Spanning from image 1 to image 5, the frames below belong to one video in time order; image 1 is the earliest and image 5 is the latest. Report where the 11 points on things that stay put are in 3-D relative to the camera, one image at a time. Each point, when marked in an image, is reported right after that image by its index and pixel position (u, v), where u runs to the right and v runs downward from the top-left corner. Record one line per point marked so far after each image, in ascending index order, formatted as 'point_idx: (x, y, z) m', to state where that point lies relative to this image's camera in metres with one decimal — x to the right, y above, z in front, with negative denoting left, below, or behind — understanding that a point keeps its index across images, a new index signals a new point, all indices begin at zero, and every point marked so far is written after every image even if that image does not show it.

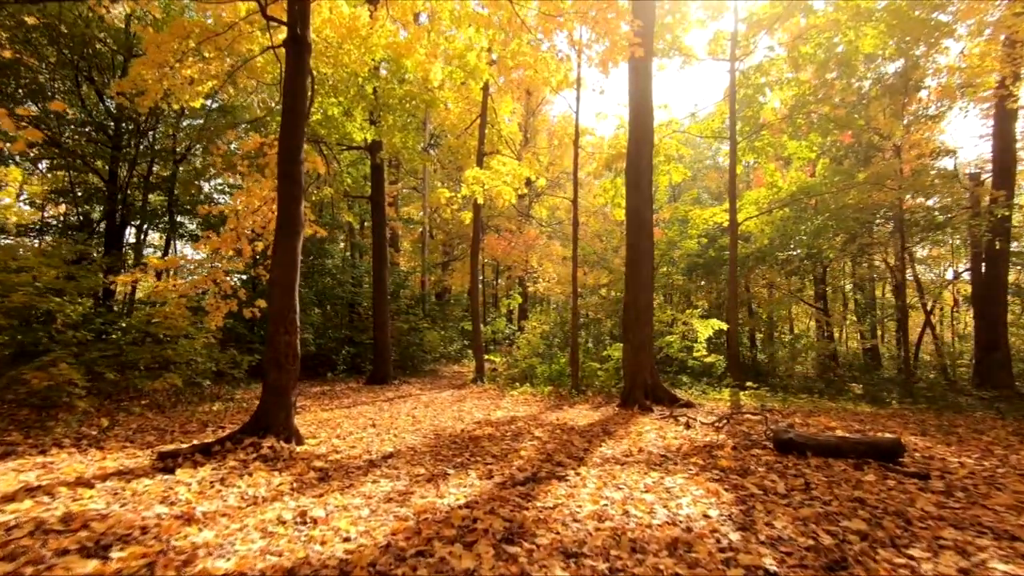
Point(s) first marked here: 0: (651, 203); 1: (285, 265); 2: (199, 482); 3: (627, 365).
0: (+2.5, +1.5, +8.8) m
1: (-2.4, +0.2, +5.1) m
2: (-2.3, -1.5, +3.6) m
3: (+2.0, -1.4, +8.6) m
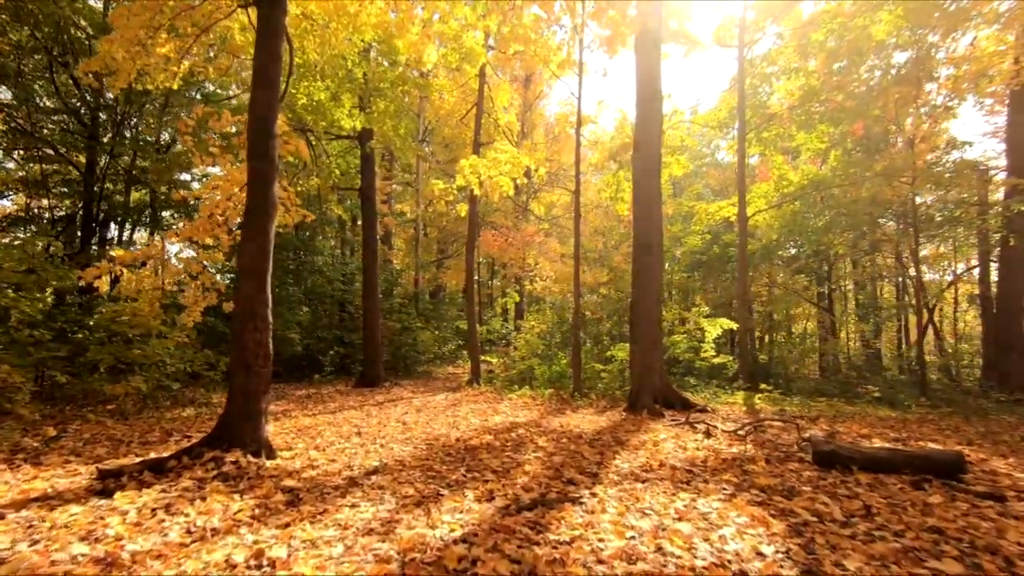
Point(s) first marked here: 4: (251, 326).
0: (+2.5, +1.6, +8.2) m
1: (-2.3, +0.3, +4.5) m
2: (-2.3, -1.4, +3.0) m
3: (+2.0, -1.3, +8.1) m
4: (-2.3, -0.3, +4.3) m
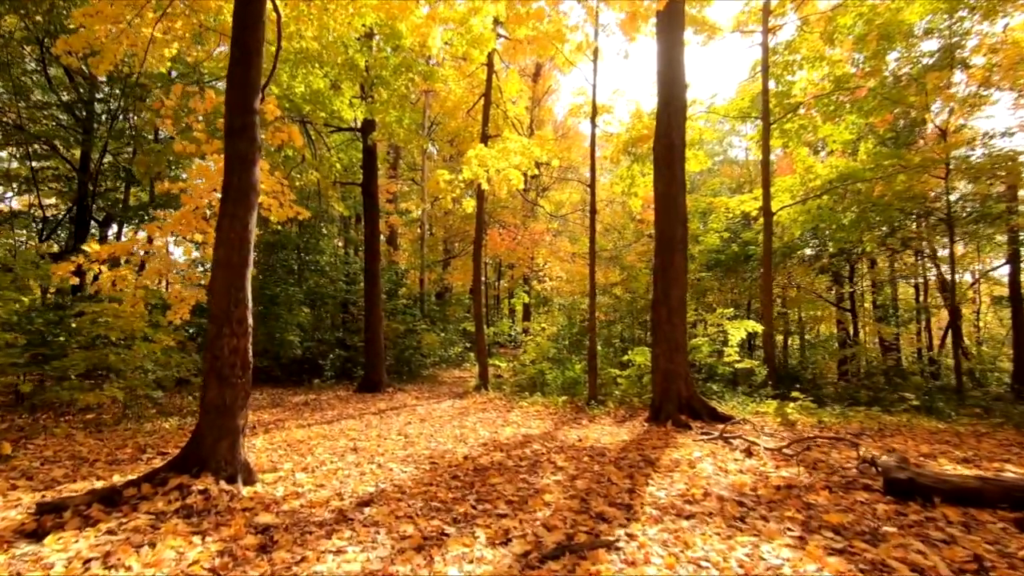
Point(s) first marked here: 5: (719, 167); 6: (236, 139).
0: (+2.7, +1.6, +7.5) m
1: (-2.2, +0.3, +3.9) m
2: (-2.2, -1.3, +2.4) m
3: (+2.2, -1.3, +7.4) m
4: (-2.2, -0.3, +3.8) m
5: (+8.1, +4.7, +19.2) m
6: (-2.2, +1.2, +3.9) m
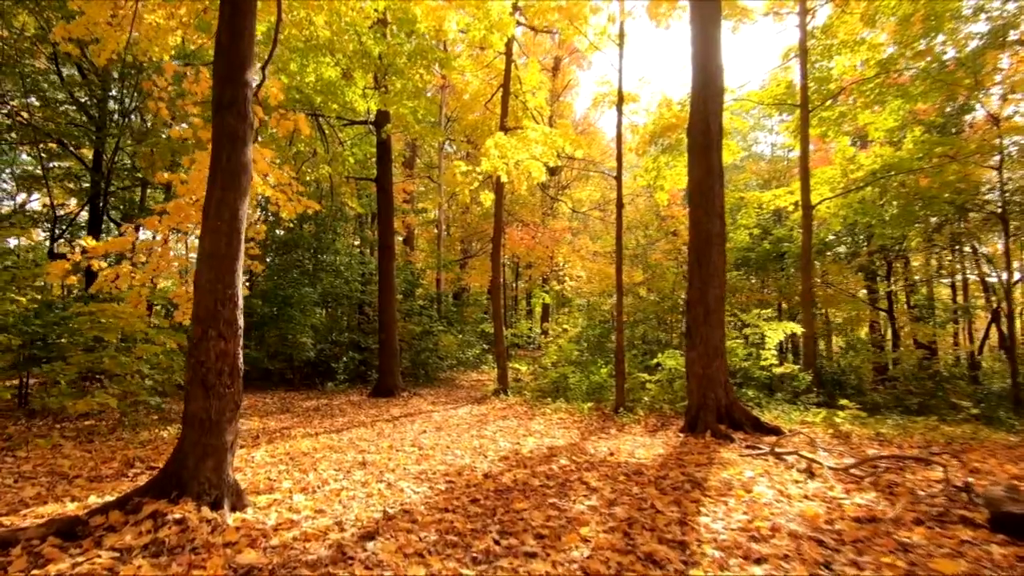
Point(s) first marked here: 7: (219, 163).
0: (+3.0, +1.6, +6.9) m
1: (-2.0, +0.3, +3.4) m
2: (-2.0, -1.3, +1.9) m
3: (+2.5, -1.3, +6.8) m
4: (-2.0, -0.3, +3.3) m
5: (+8.8, +4.7, +18.4) m
6: (-2.0, +1.2, +3.5) m
7: (-2.1, +0.9, +3.4) m
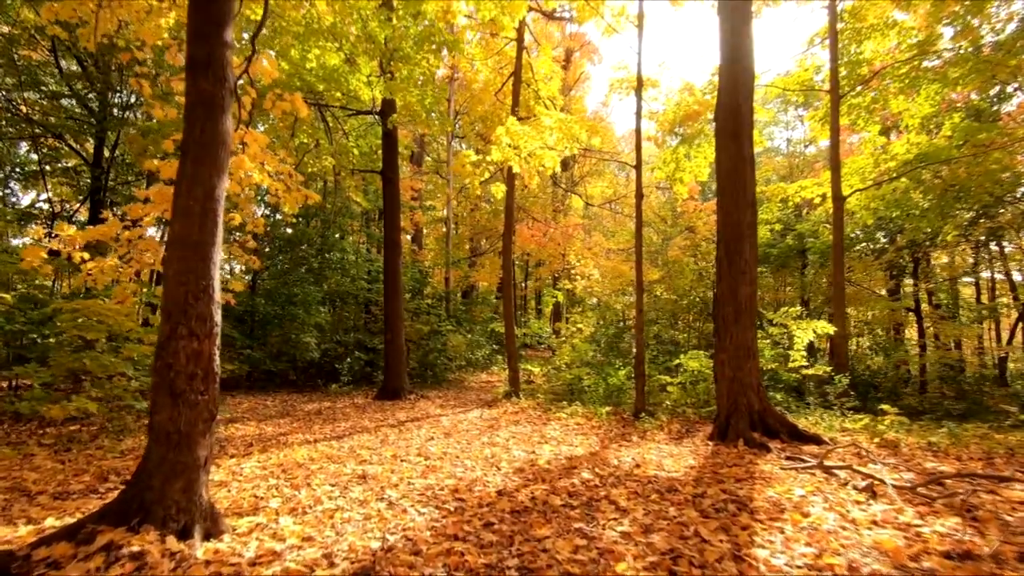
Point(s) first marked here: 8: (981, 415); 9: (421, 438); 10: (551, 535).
0: (+3.2, +1.7, +6.3) m
1: (-1.9, +0.4, +2.9) m
2: (-1.9, -1.3, +1.5) m
3: (+2.7, -1.2, +6.2) m
4: (-1.9, -0.2, +2.8) m
5: (+9.2, +4.8, +17.8) m
6: (-1.9, +1.3, +3.0) m
7: (-1.9, +0.9, +3.0) m
8: (+8.4, -2.3, +8.7) m
9: (-1.1, -1.9, +6.1) m
10: (+0.2, -1.5, +3.0) m
